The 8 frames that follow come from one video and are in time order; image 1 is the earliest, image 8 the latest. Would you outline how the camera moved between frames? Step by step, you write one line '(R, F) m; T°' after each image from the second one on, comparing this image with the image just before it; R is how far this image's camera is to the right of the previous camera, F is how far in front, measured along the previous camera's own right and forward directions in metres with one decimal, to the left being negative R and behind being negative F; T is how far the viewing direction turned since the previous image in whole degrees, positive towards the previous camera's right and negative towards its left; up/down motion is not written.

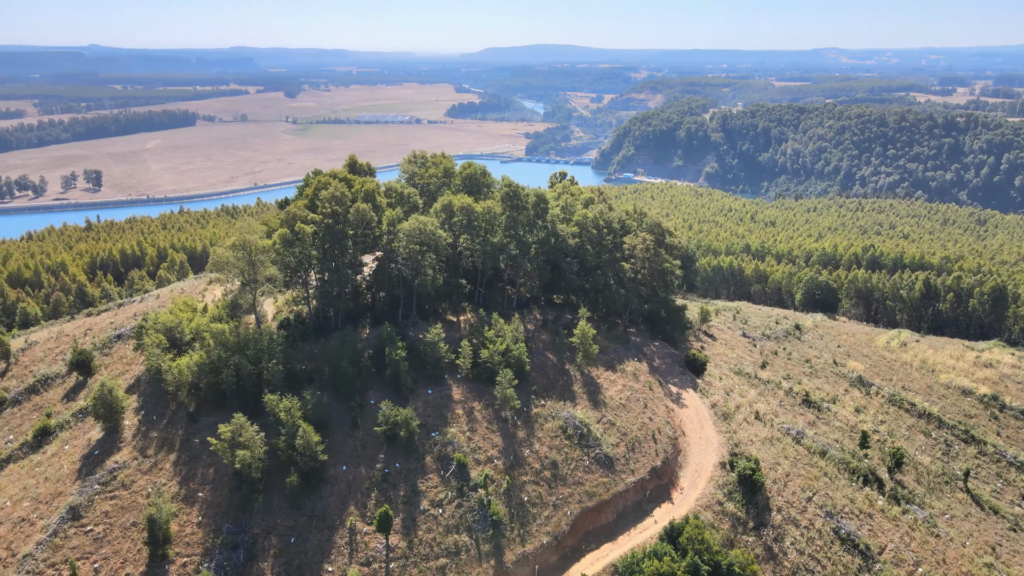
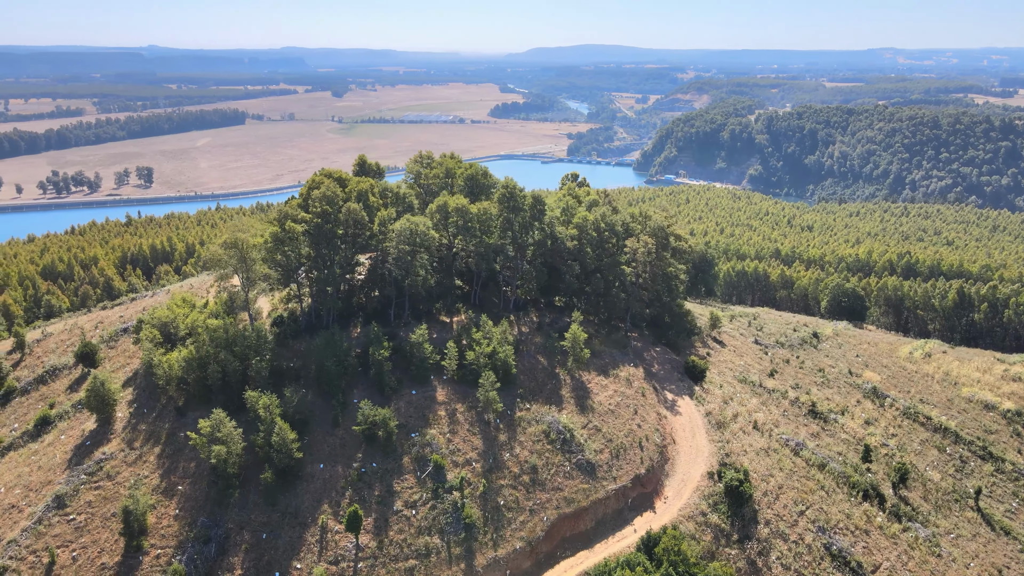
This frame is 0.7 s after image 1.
(+2.7, +0.3) m; -3°
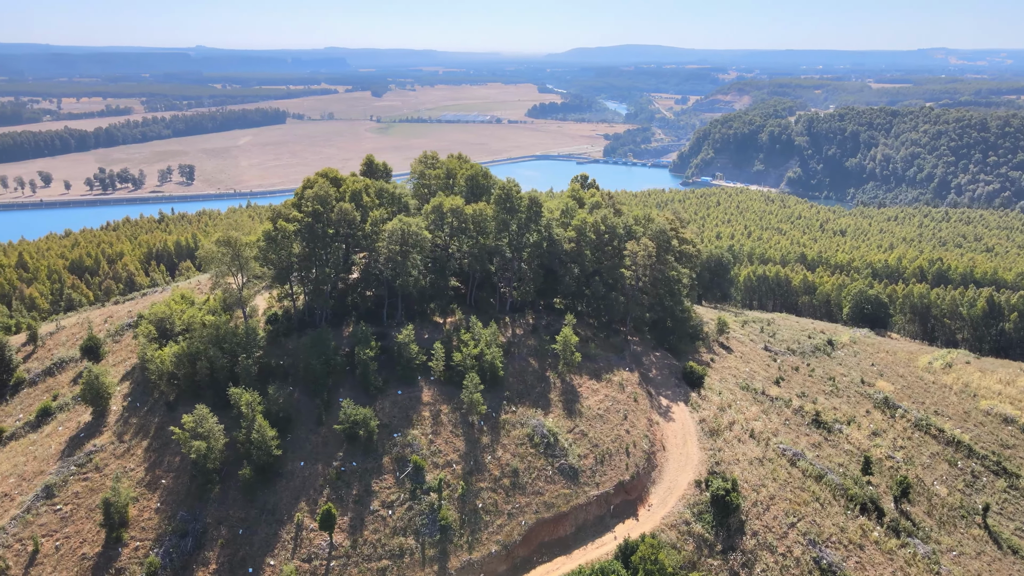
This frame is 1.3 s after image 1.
(+2.4, +0.2) m; -3°
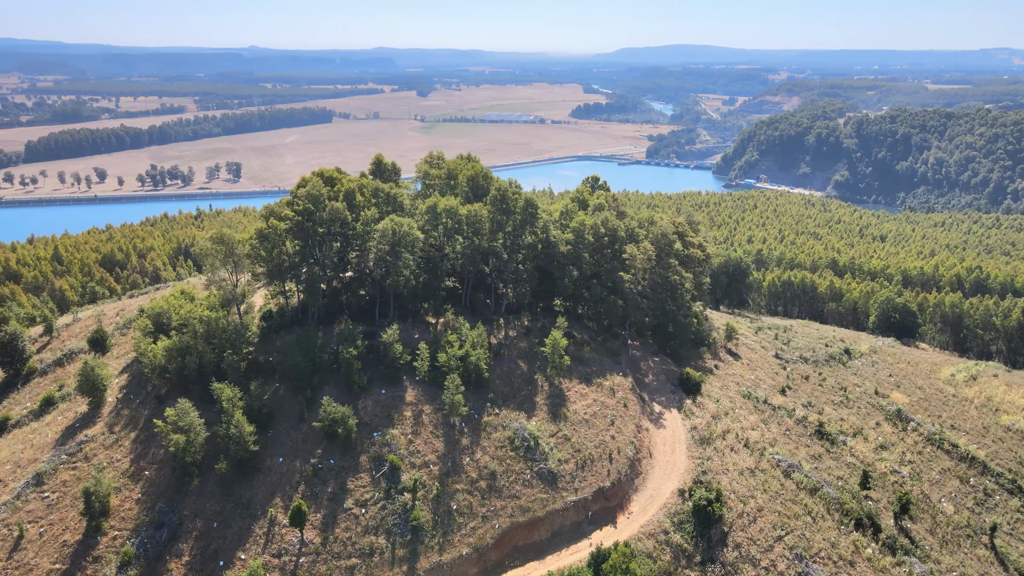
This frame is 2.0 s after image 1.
(+2.8, +0.3) m; -3°
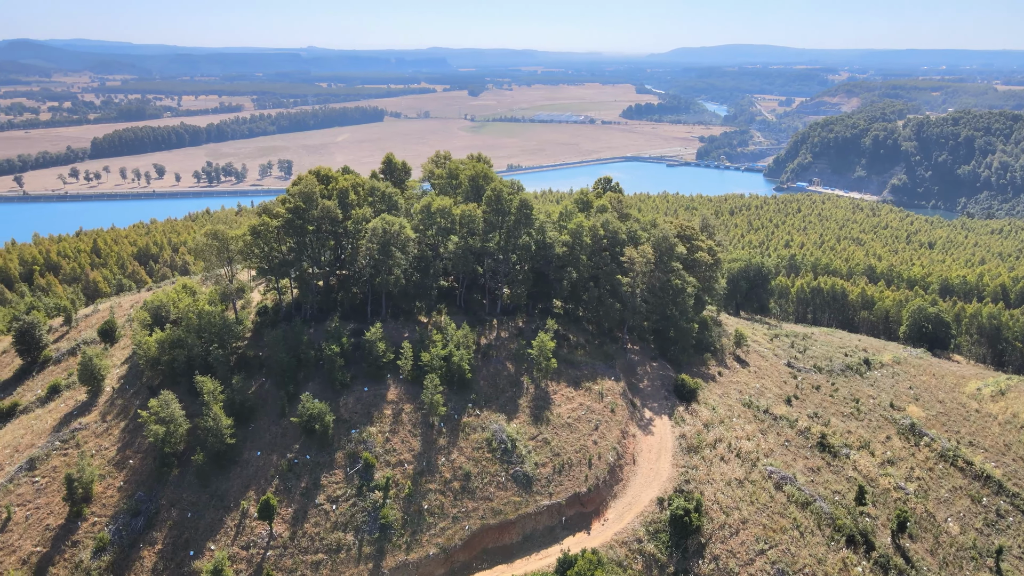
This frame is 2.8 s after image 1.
(+3.2, +0.3) m; -4°
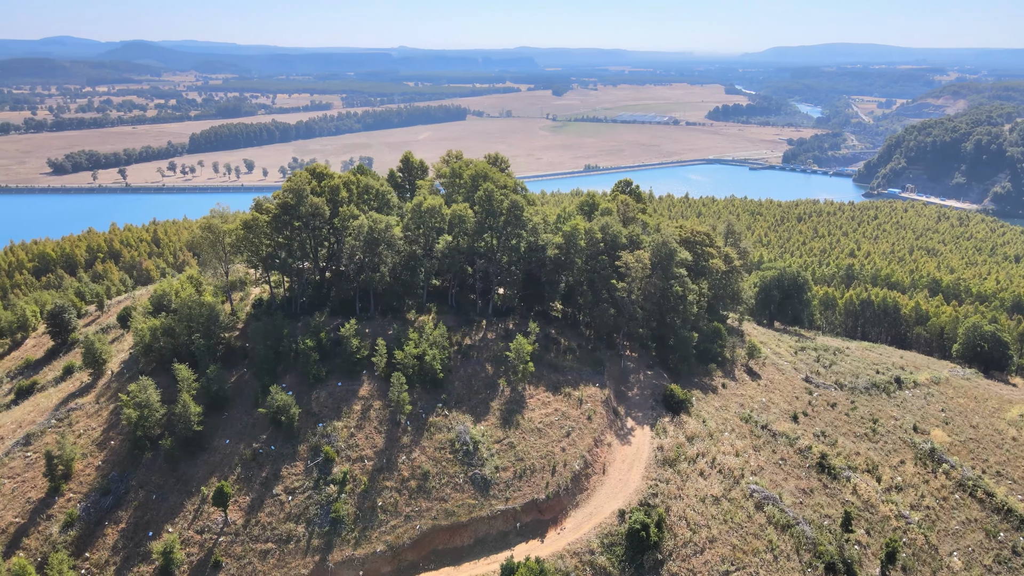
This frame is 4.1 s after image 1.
(+5.2, +0.5) m; -6°
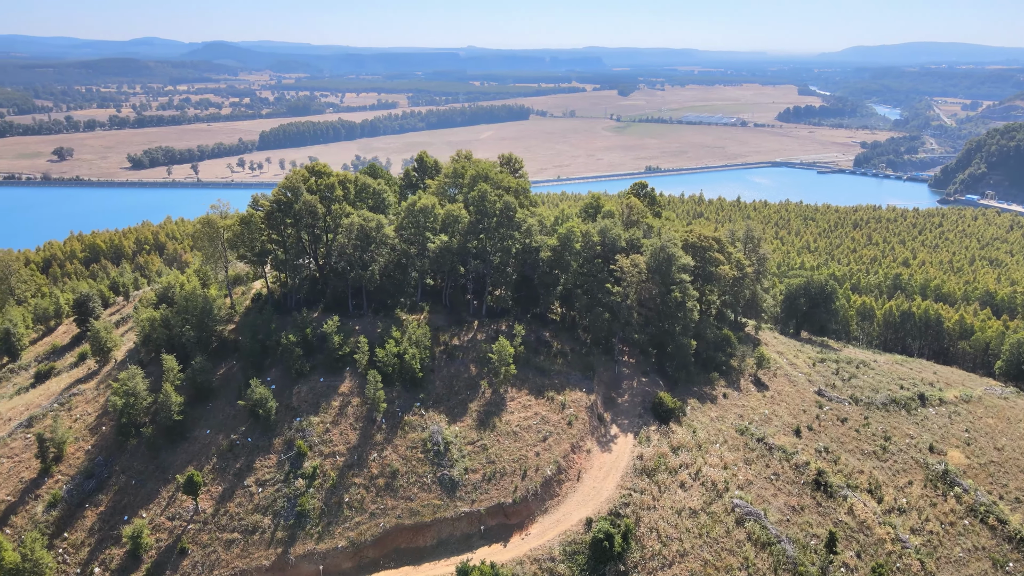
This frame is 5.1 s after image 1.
(+4.0, +0.4) m; -5°
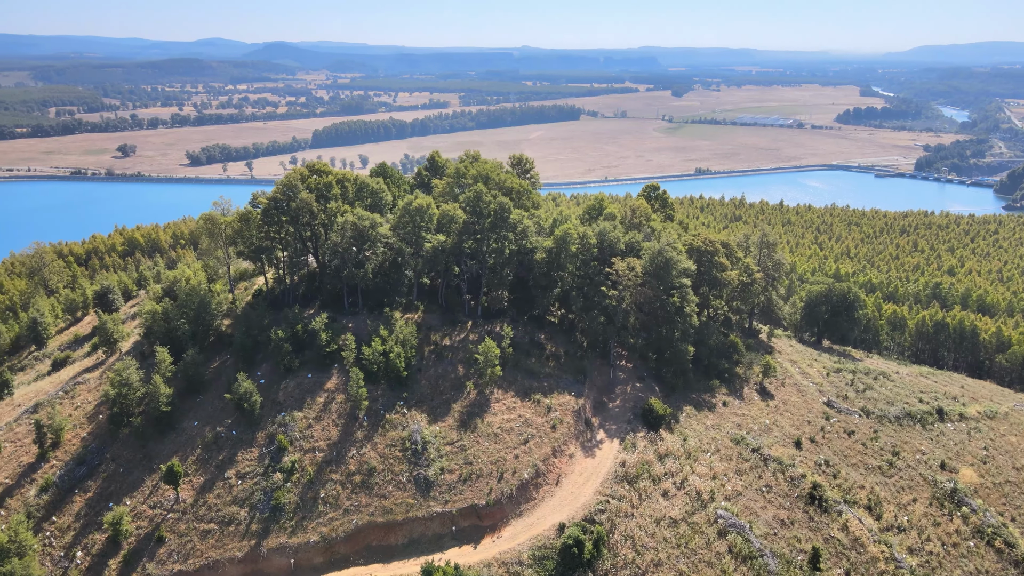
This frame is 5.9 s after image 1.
(+3.2, +0.2) m; -4°
